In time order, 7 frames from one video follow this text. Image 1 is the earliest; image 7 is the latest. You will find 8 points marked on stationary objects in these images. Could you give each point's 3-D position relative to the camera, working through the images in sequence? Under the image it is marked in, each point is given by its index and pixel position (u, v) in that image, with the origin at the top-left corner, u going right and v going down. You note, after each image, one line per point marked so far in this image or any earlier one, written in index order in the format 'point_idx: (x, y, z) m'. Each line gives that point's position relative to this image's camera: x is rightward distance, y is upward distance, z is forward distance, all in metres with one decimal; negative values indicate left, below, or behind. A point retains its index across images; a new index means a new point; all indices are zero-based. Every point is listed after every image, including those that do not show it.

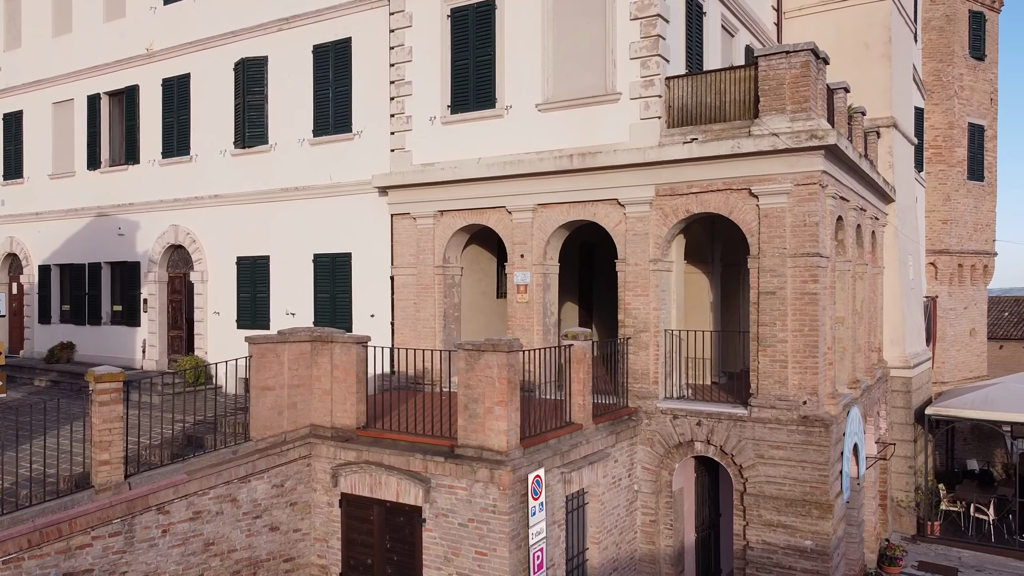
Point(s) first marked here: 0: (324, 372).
0: (-2.1, -0.9, +9.1) m
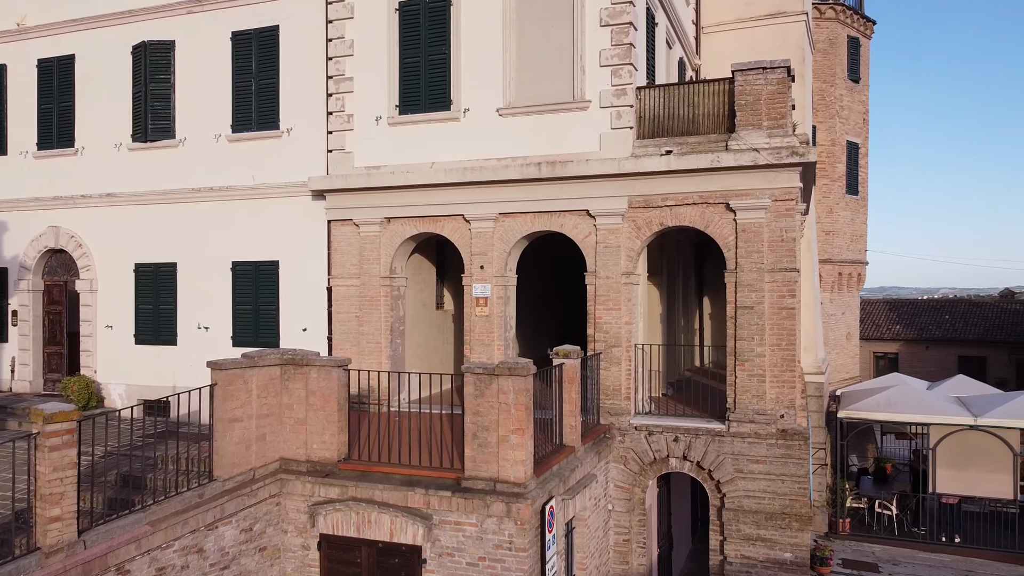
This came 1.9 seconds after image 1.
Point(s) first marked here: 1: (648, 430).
0: (-2.2, -1.1, +8.2) m
1: (+1.7, -1.8, +10.0) m
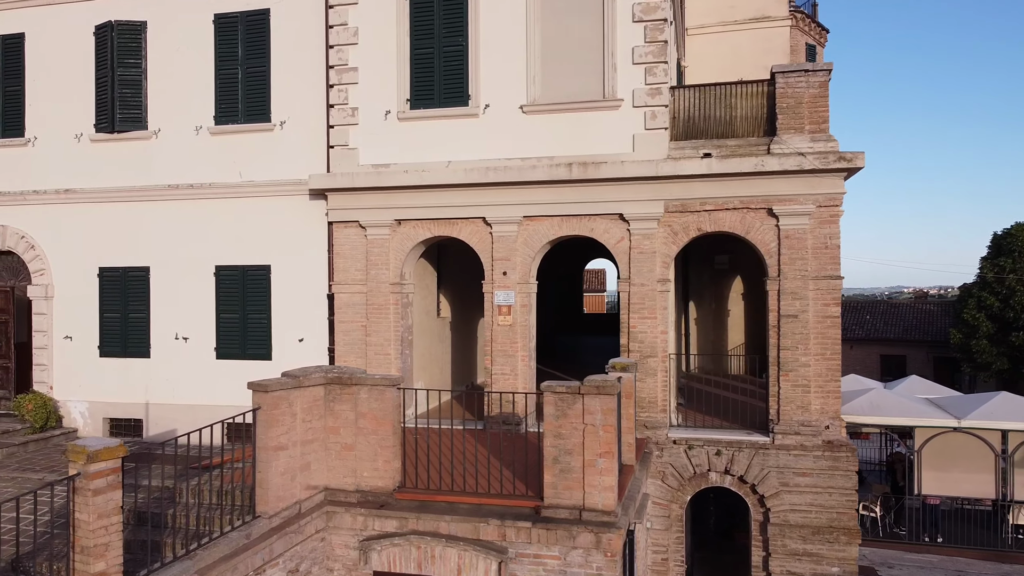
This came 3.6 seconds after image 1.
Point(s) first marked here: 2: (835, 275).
0: (-1.5, -1.2, +7.3) m
1: (+2.1, -1.9, +9.6) m
2: (+3.7, +0.1, +9.3) m
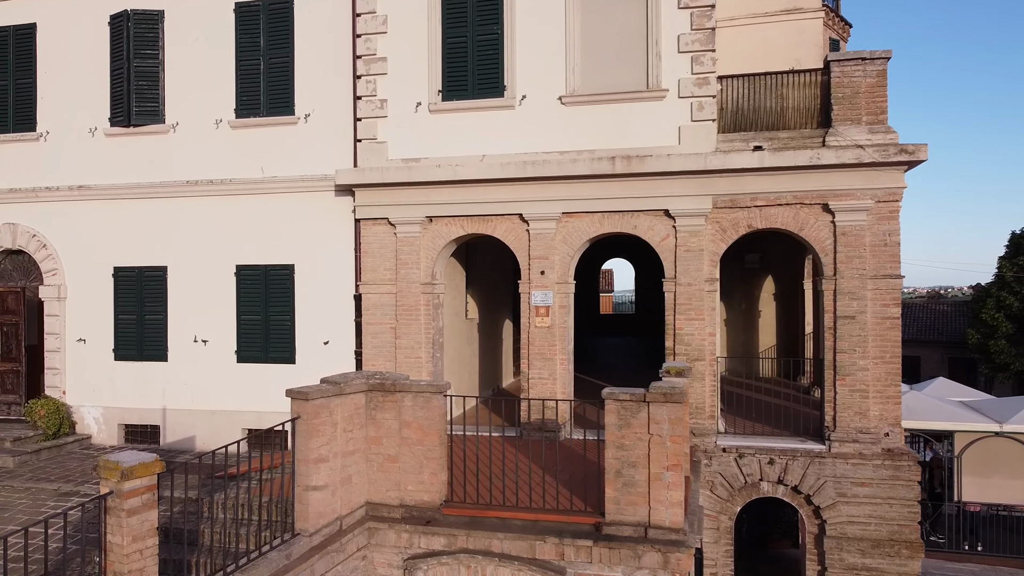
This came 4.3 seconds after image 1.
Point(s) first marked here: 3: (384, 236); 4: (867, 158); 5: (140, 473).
0: (-1.1, -1.2, +6.8) m
1: (+2.6, -1.9, +9.2) m
2: (+4.2, +0.1, +8.8) m
3: (-1.6, +0.7, +10.4) m
4: (+3.8, +1.4, +8.7) m
5: (-2.3, -1.1, +4.9) m
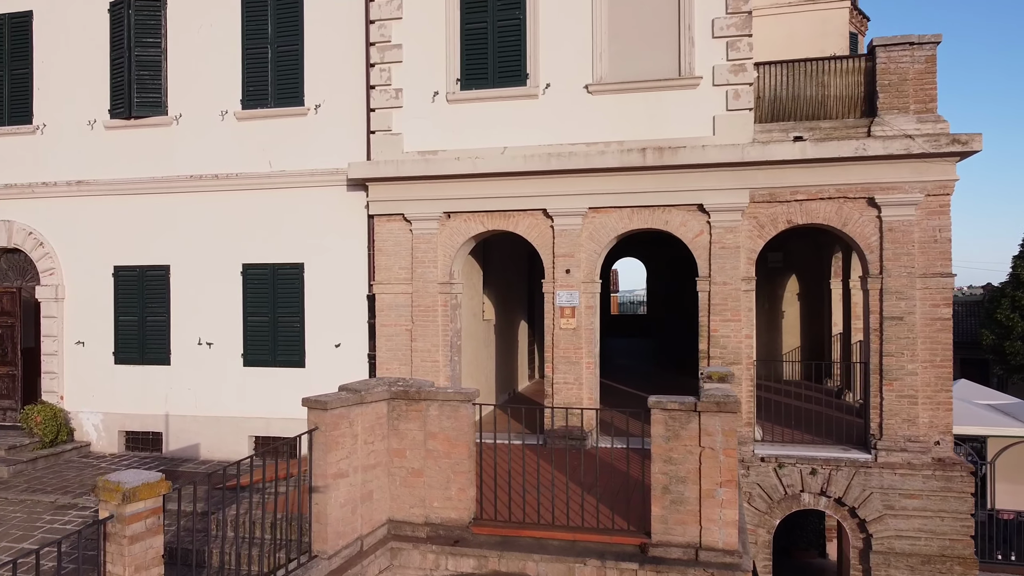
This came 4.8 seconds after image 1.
0: (-0.8, -1.2, +6.3) m
1: (+2.8, -1.9, +8.6) m
2: (+4.5, +0.2, +8.3) m
3: (-1.4, +0.7, +9.8) m
4: (+4.1, +1.4, +8.2) m
5: (-2.0, -1.1, +4.4) m
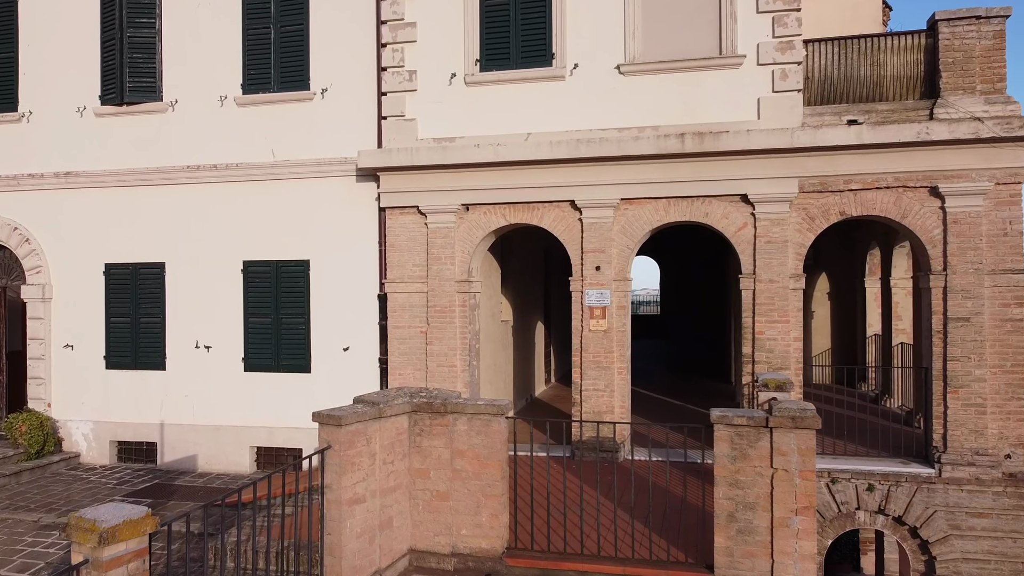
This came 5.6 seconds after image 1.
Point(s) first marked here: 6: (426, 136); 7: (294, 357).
0: (-0.5, -1.2, +5.5) m
1: (+3.1, -1.8, +7.8) m
2: (+4.7, +0.2, +7.5) m
3: (-1.1, +0.7, +9.1) m
4: (+4.4, +1.4, +7.4) m
5: (-1.7, -1.1, +3.6) m
6: (-1.0, +1.7, +9.0) m
7: (-2.6, -0.8, +9.5) m
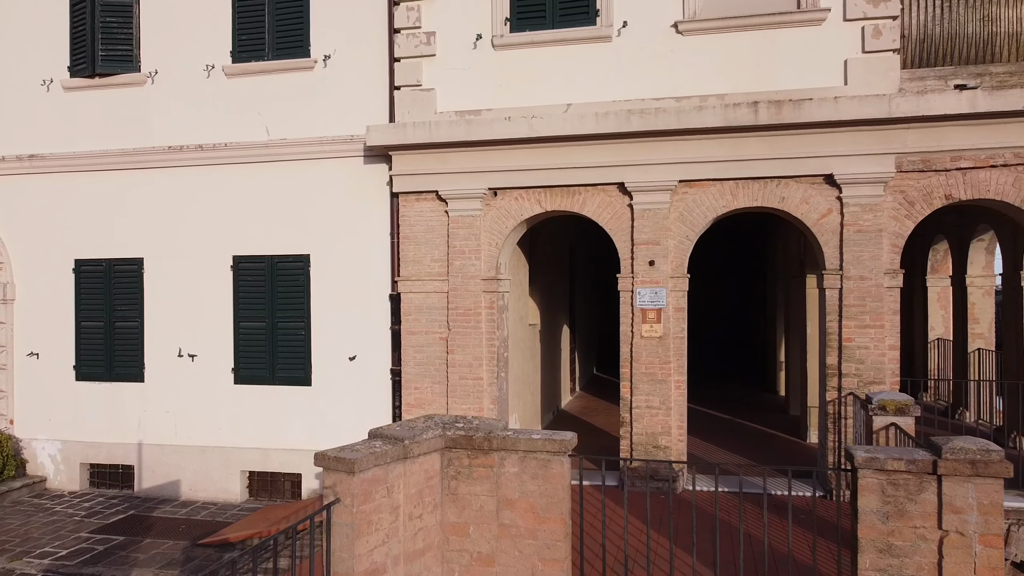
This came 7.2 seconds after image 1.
0: (-0.2, -1.2, +4.2) m
1: (+3.4, -1.8, +6.5) m
2: (+5.1, +0.2, +6.2) m
3: (-0.8, +0.7, +7.8) m
4: (+4.7, +1.4, +6.1) m
5: (-1.4, -1.1, +2.3) m
6: (-0.6, +1.7, +7.7) m
7: (-2.2, -0.8, +8.2) m
